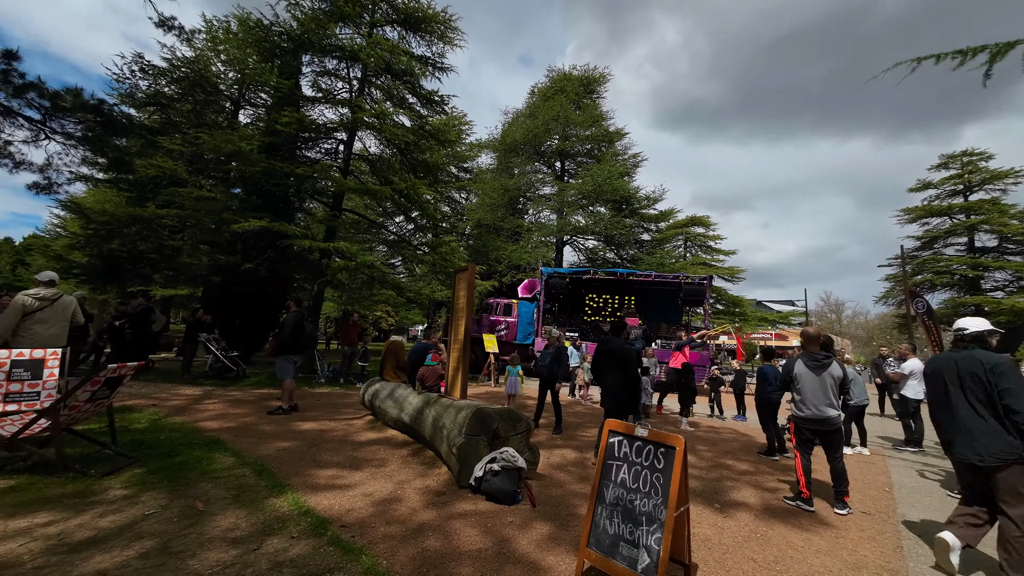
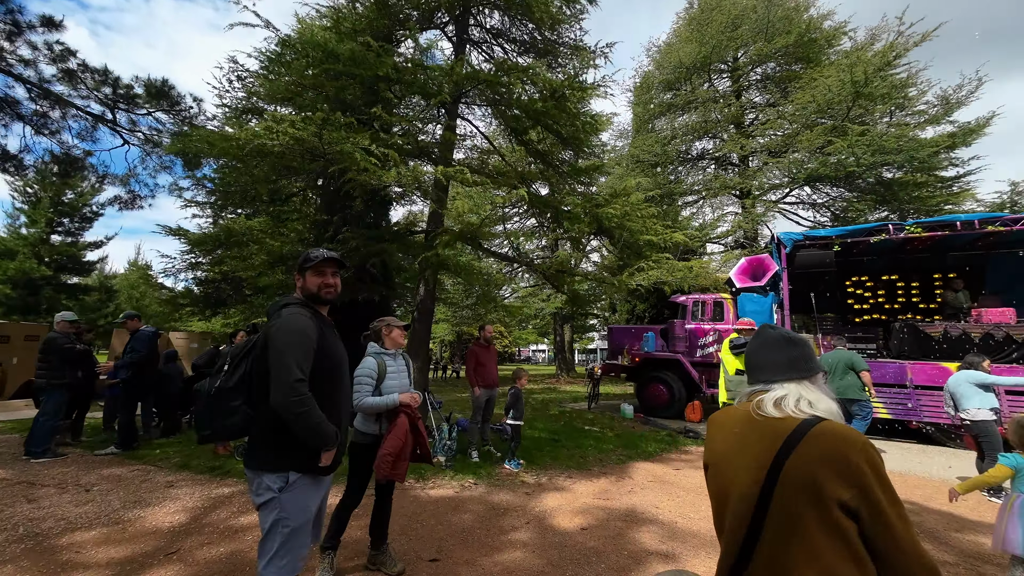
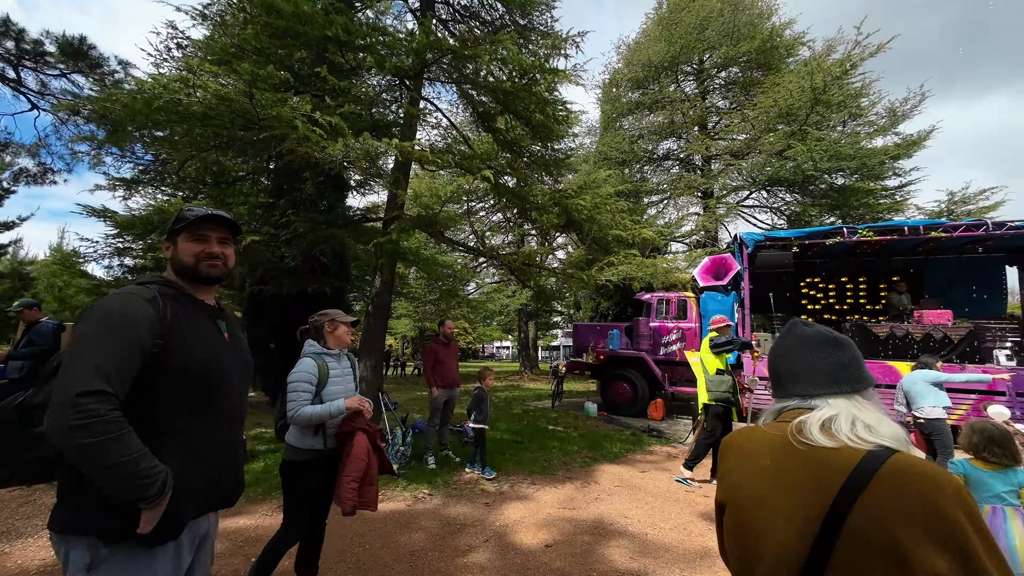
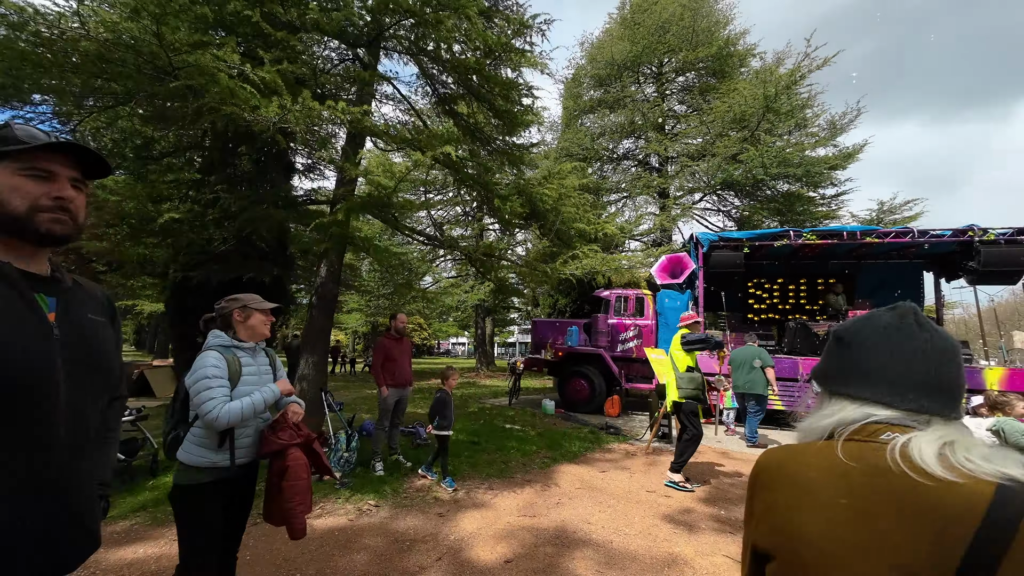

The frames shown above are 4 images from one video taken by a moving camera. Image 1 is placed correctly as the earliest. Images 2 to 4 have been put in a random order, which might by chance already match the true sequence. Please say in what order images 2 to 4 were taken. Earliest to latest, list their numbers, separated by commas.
2, 3, 4
